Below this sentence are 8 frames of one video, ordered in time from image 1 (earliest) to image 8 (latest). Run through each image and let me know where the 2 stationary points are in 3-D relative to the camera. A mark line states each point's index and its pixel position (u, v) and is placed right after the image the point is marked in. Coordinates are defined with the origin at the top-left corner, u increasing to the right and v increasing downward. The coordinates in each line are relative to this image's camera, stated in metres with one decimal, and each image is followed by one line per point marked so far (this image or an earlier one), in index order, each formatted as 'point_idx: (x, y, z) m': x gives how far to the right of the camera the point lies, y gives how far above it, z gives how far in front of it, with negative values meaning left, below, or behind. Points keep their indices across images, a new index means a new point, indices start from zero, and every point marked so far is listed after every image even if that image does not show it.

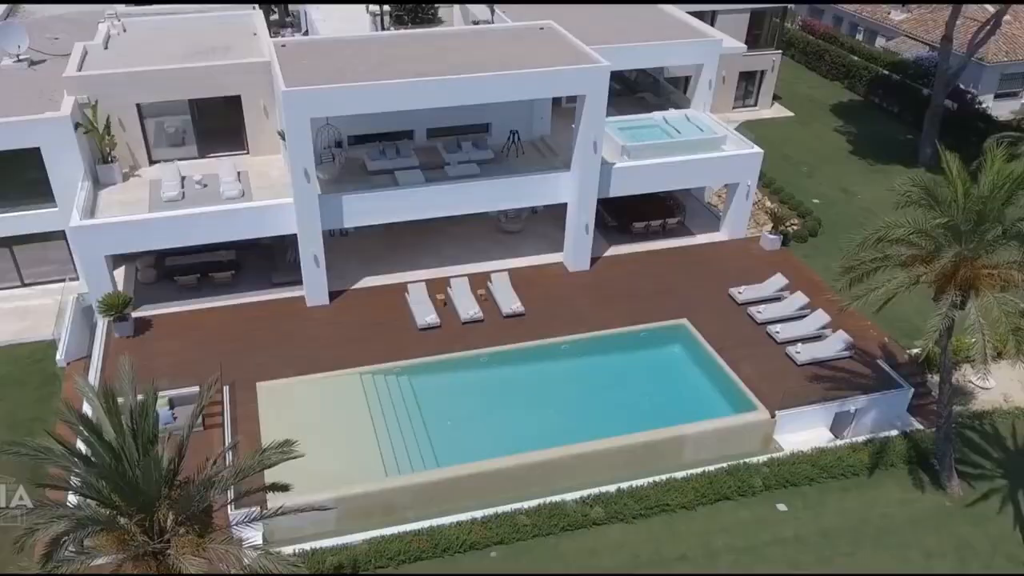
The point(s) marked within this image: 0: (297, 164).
0: (-4.8, +2.8, +19.4) m
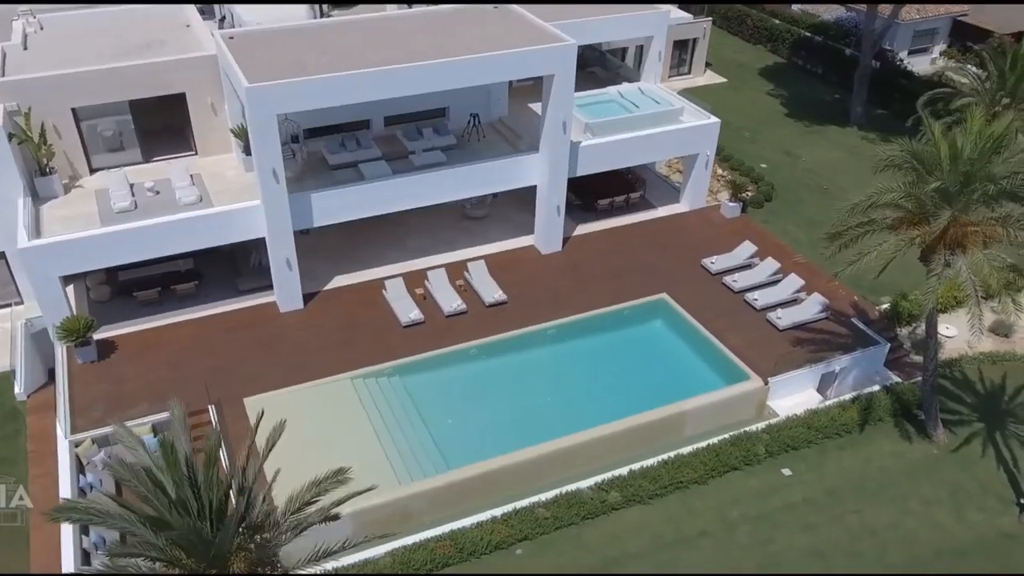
0: (-5.2, +2.6, +18.4) m
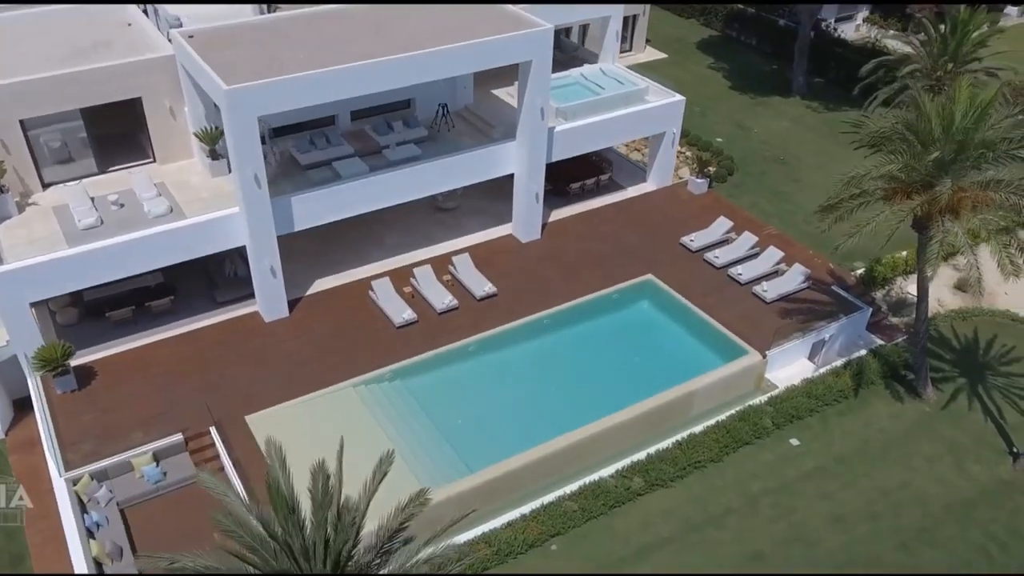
0: (-5.3, +2.4, +17.5) m
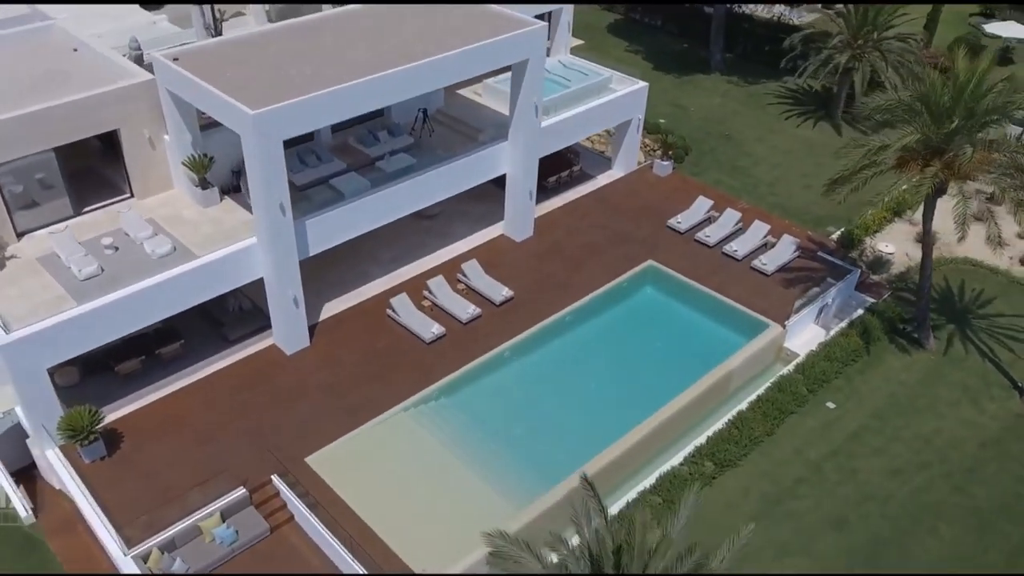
0: (-4.5, +1.7, +16.3) m
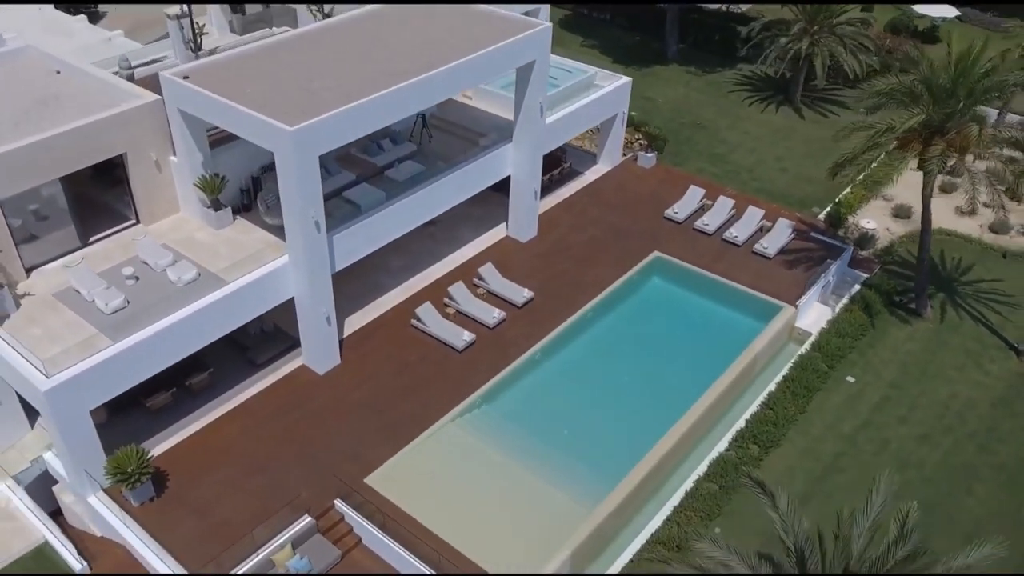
0: (-3.7, +1.3, +15.8) m
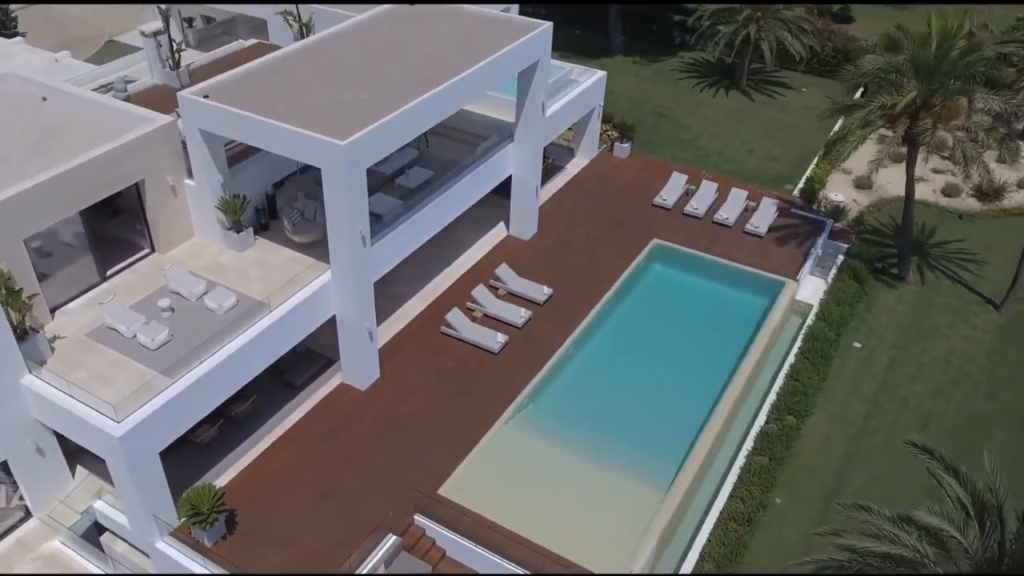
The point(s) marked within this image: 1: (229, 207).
0: (-2.8, +1.1, +15.5) m
1: (-5.5, +1.6, +16.9) m
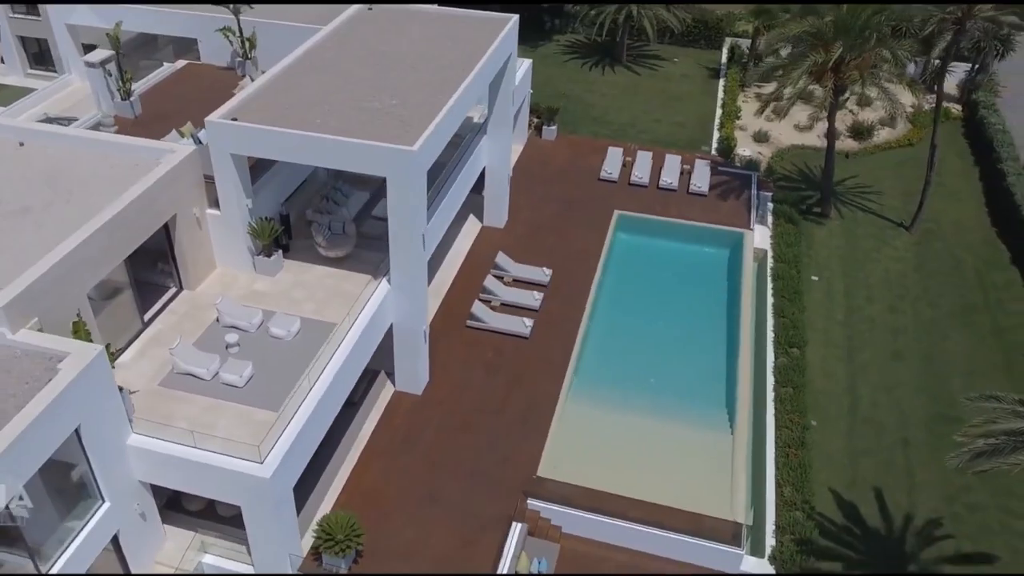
0: (-1.7, +1.0, +15.5) m
1: (-4.7, +1.1, +16.2) m
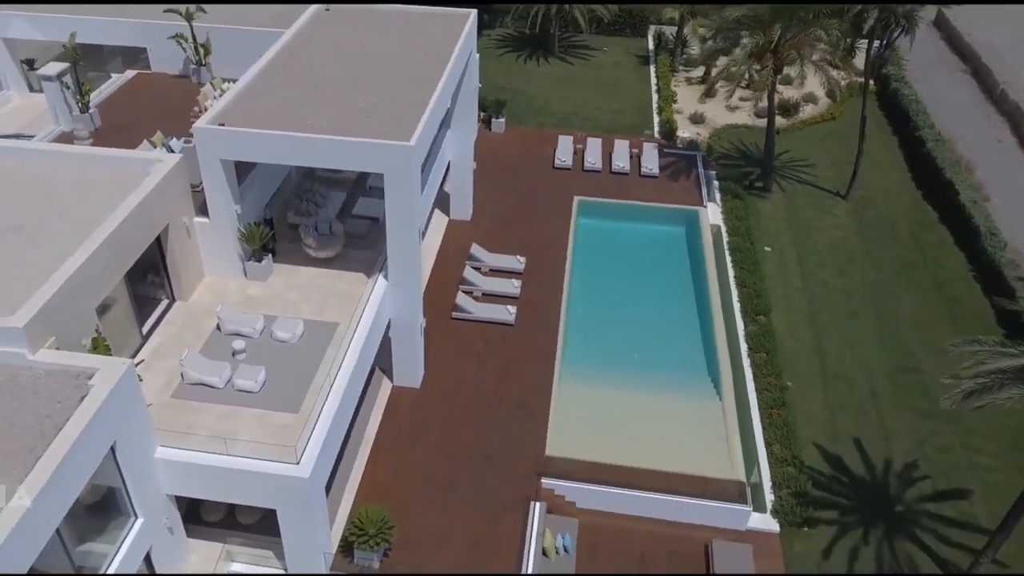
0: (-1.7, +1.1, +15.7) m
1: (-4.8, +1.0, +16.1) m
